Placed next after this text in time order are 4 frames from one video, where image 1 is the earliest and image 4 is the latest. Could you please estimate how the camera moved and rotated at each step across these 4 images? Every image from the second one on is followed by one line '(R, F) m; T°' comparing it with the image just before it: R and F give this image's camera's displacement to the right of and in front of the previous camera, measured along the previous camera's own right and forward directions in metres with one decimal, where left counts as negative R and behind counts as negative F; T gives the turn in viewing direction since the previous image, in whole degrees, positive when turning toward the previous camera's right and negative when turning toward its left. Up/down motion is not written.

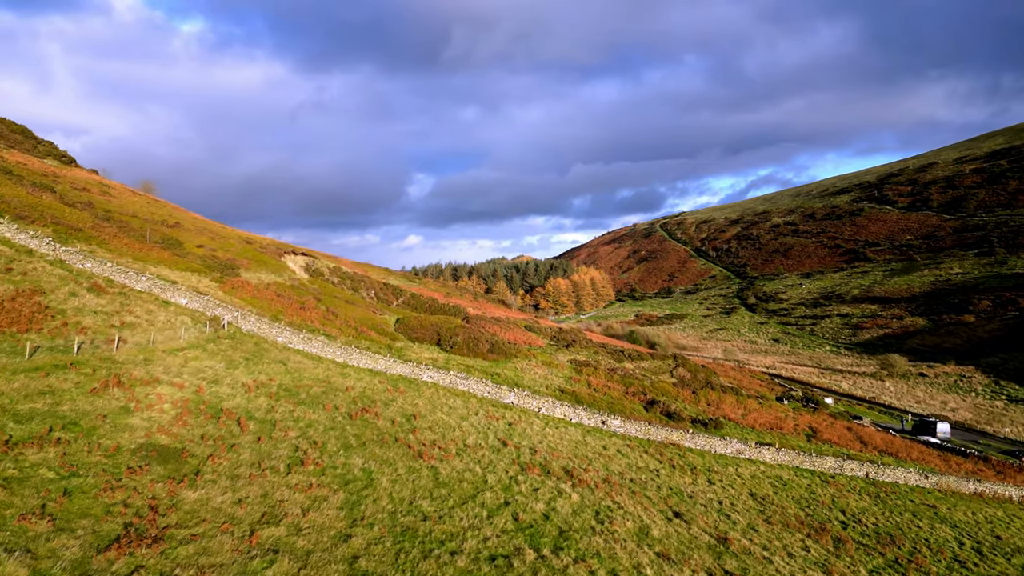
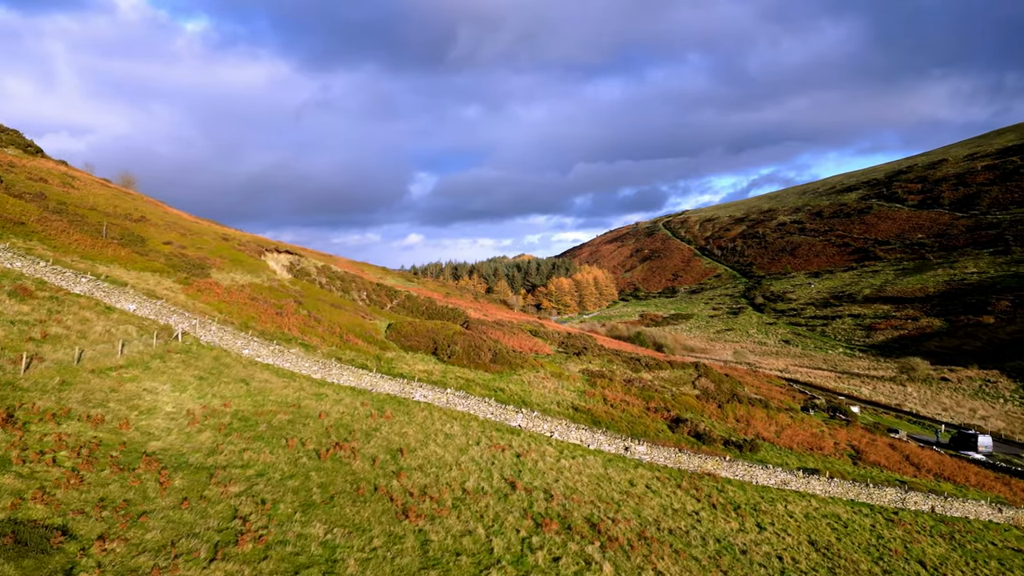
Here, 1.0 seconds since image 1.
(-0.4, +4.4) m; 0°
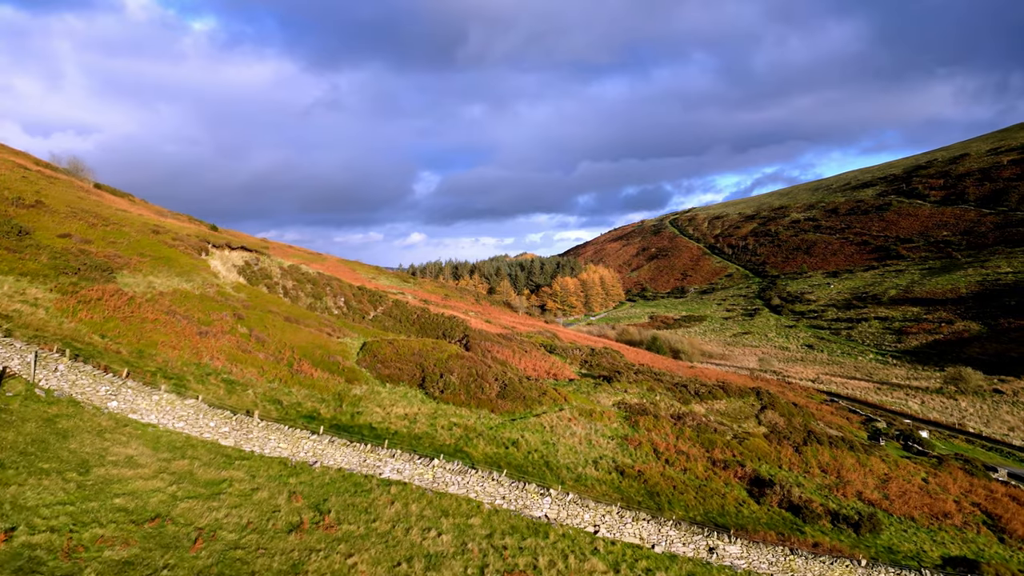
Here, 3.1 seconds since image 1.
(-0.8, +9.0) m; 0°
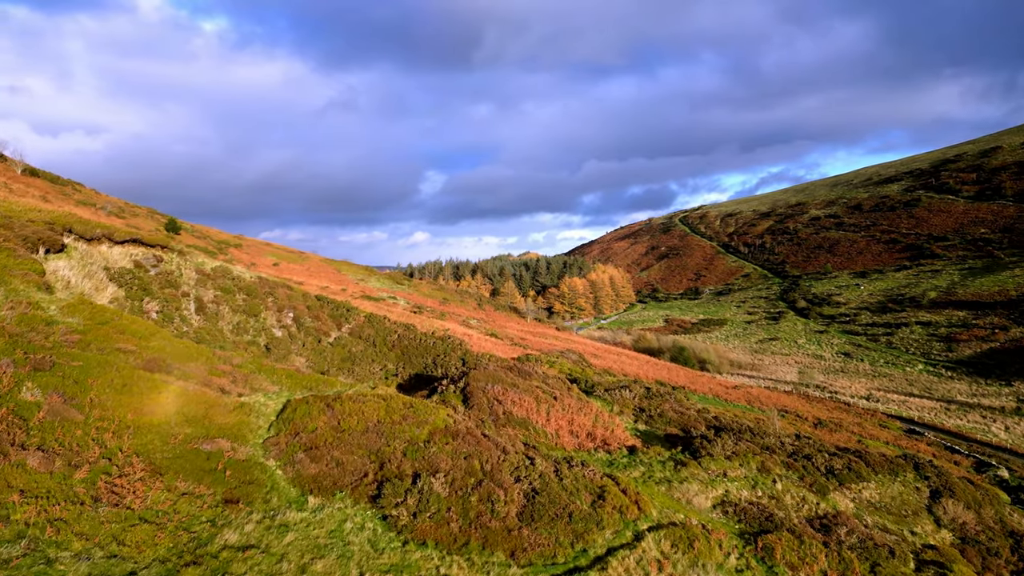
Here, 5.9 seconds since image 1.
(-1.1, +11.9) m; 0°
